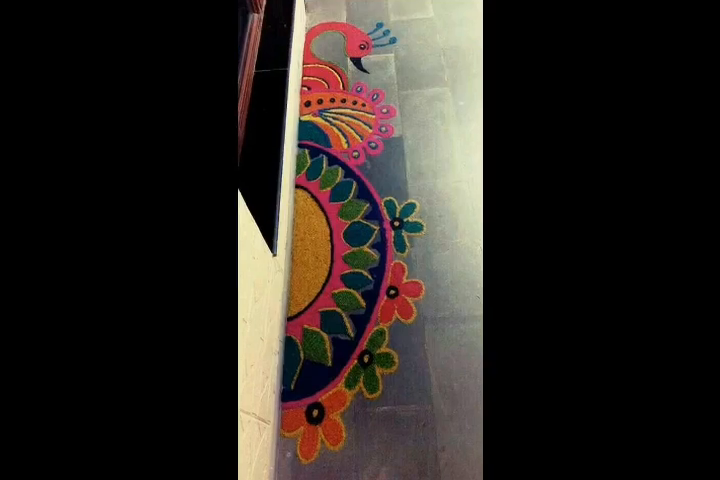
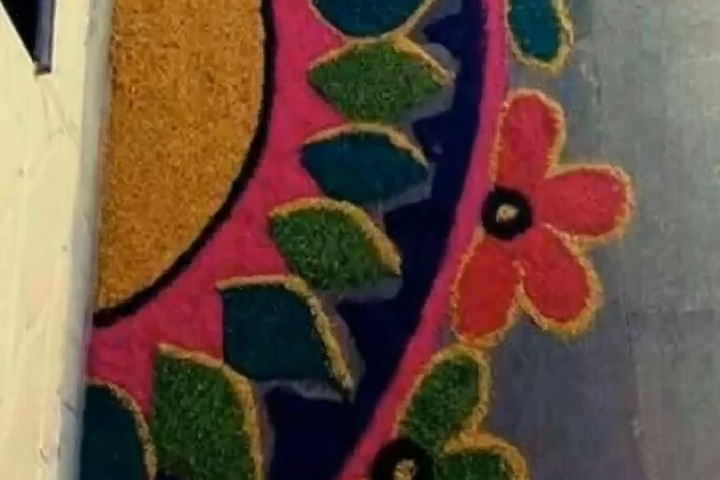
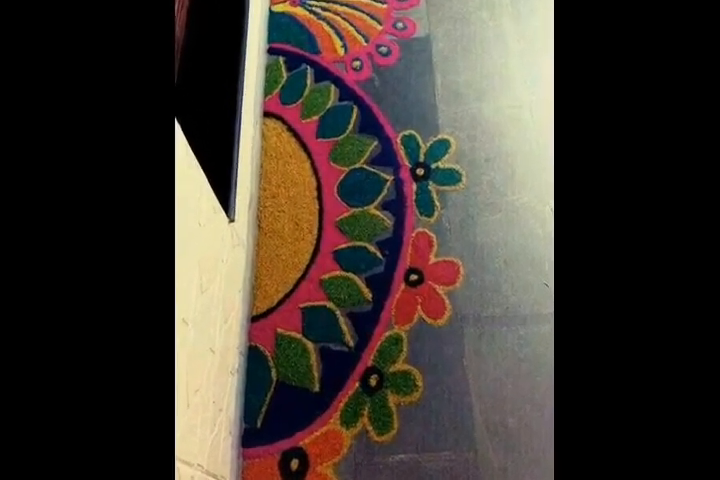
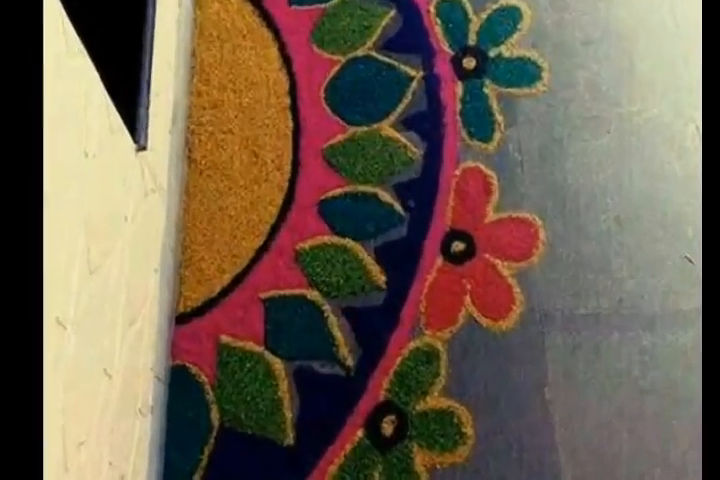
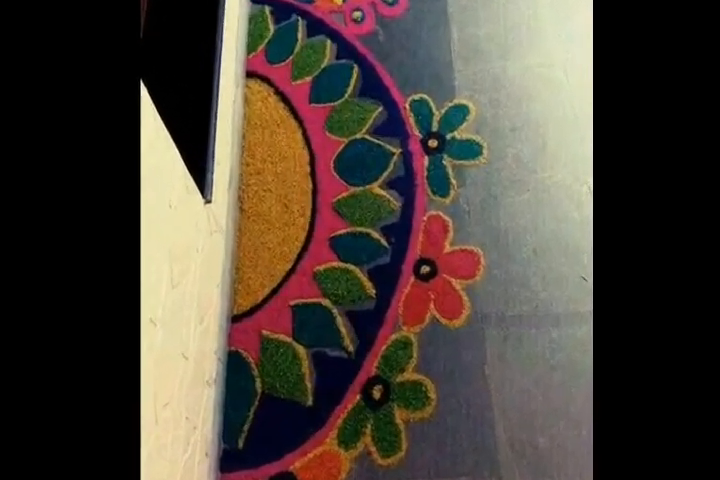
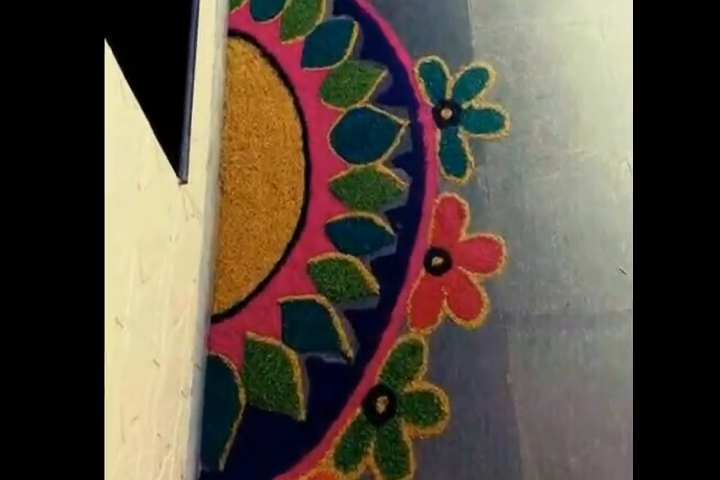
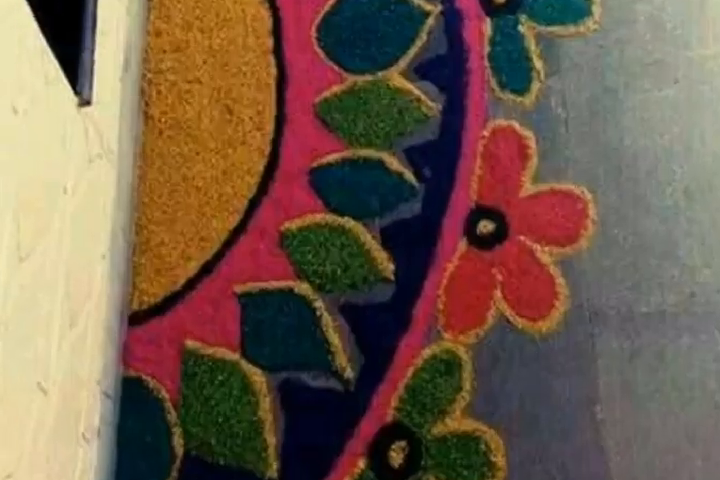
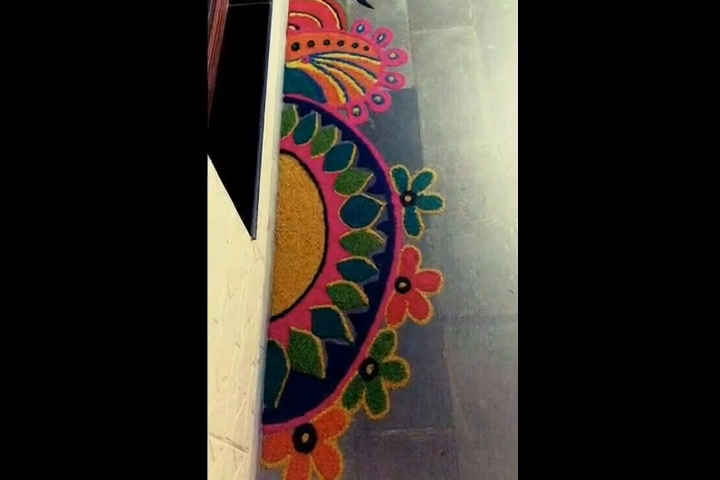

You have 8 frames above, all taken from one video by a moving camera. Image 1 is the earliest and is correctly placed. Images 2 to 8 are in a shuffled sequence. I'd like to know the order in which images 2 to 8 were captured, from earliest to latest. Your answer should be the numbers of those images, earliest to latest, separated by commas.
8, 3, 5, 6, 4, 7, 2
